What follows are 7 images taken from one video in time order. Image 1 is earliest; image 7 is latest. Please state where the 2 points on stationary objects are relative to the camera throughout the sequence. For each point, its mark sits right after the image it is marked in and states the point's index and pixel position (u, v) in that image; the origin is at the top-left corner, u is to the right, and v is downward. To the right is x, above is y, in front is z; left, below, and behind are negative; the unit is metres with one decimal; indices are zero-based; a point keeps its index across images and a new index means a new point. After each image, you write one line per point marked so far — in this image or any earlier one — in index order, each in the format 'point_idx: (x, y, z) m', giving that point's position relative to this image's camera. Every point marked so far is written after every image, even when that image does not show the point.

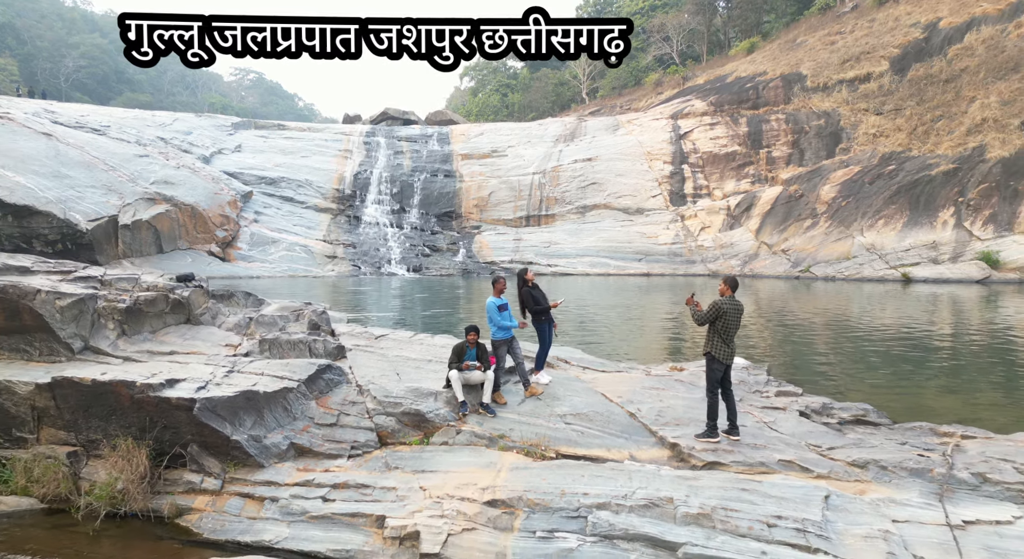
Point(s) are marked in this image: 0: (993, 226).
0: (+14.4, +1.6, +16.4) m
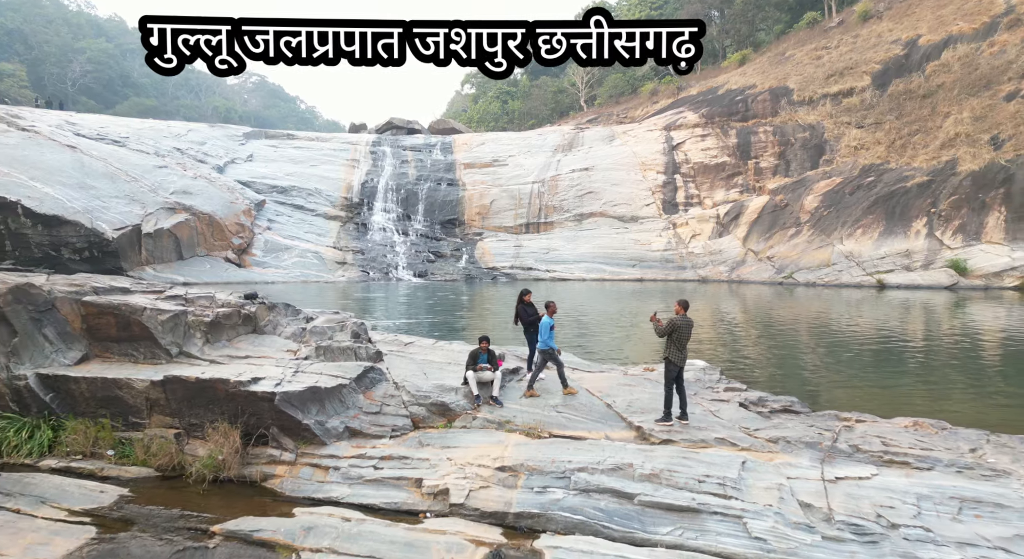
0: (+14.4, +1.4, +17.5) m
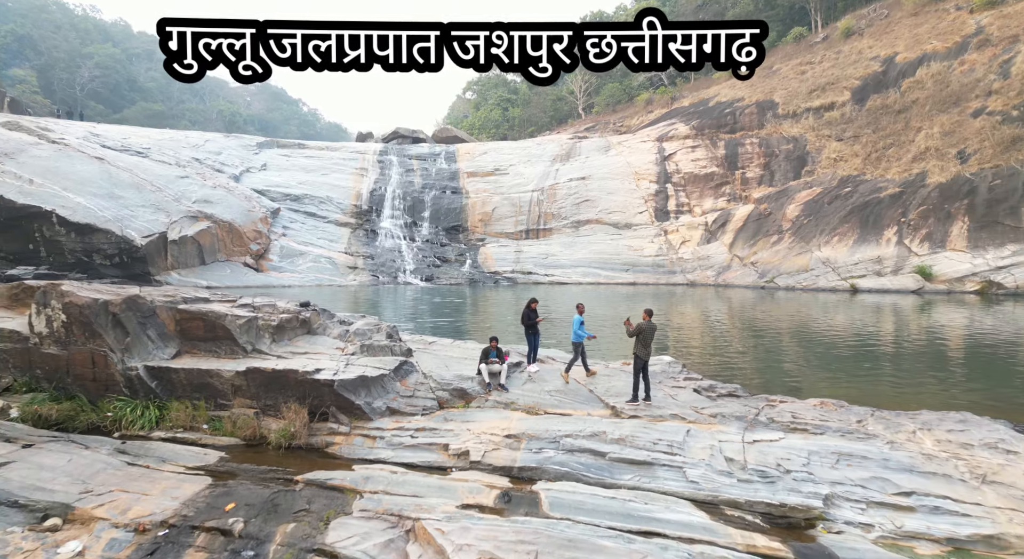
0: (+14.5, +1.2, +19.0) m
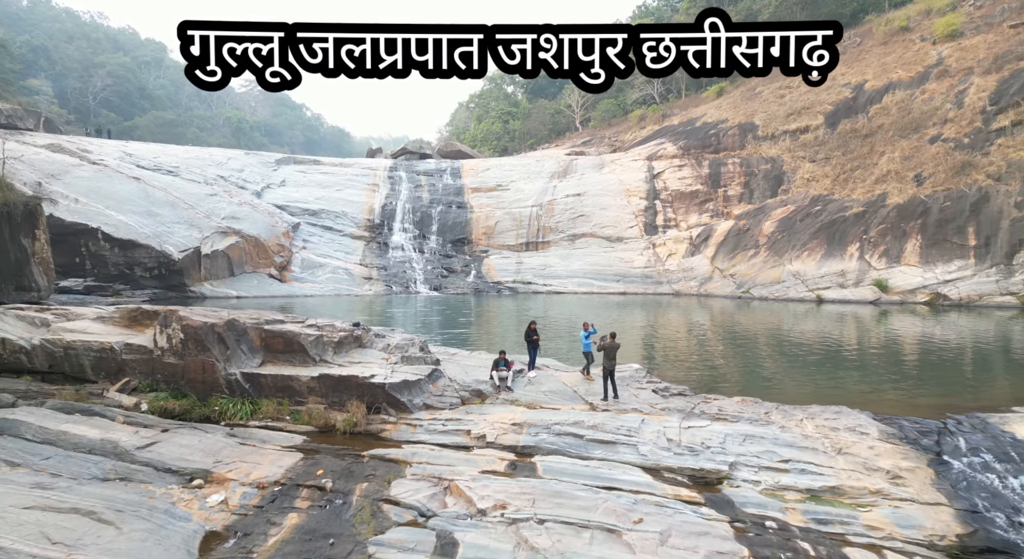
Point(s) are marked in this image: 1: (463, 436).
0: (+14.5, +0.8, +21.2) m
1: (-0.7, -2.3, +8.1) m
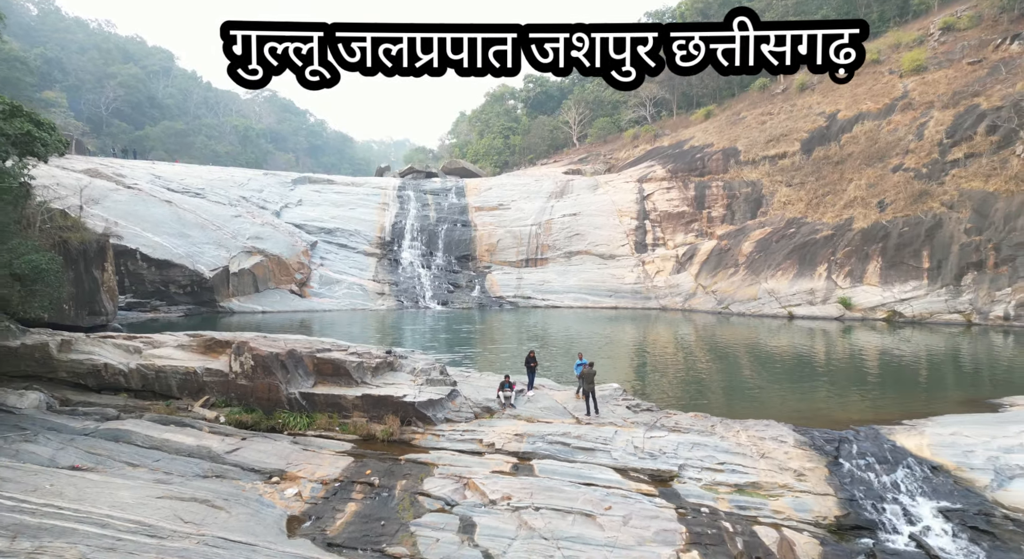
0: (+14.6, 0.0, +23.5) m
1: (-0.7, -3.1, +10.3) m
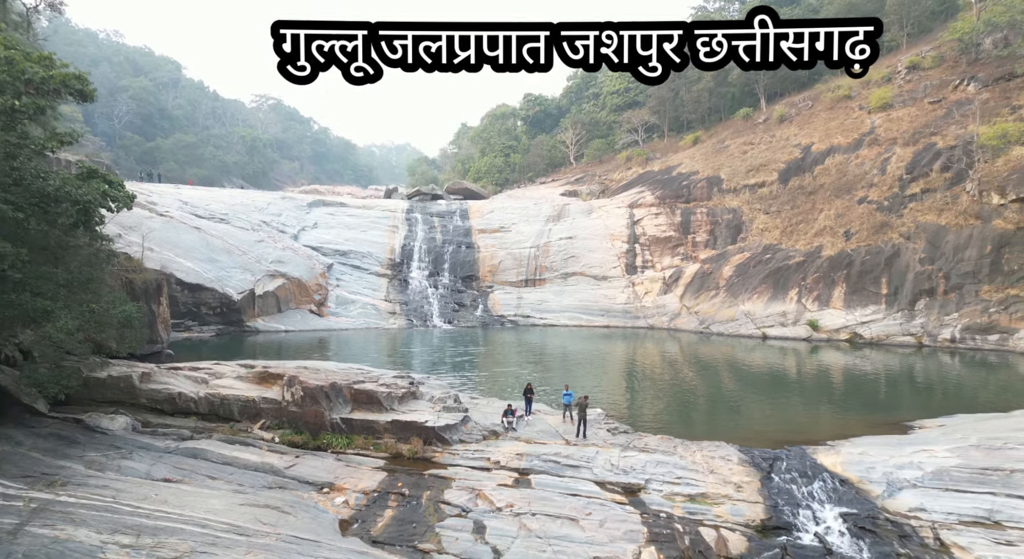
0: (+14.6, -1.1, +26.0) m
1: (-0.6, -4.3, +12.9) m
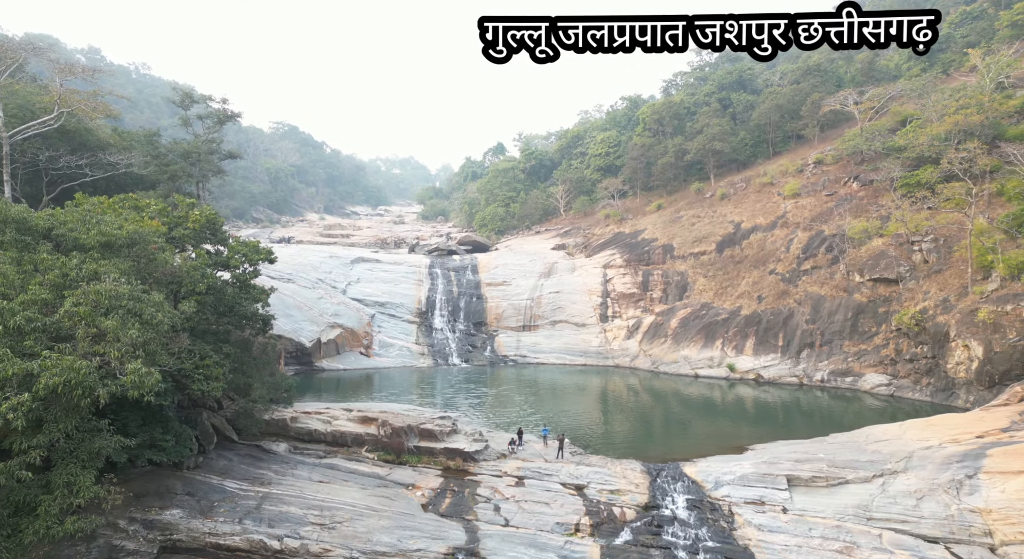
0: (+14.7, -4.6, +35.7) m
1: (-0.5, -7.9, +22.6) m
